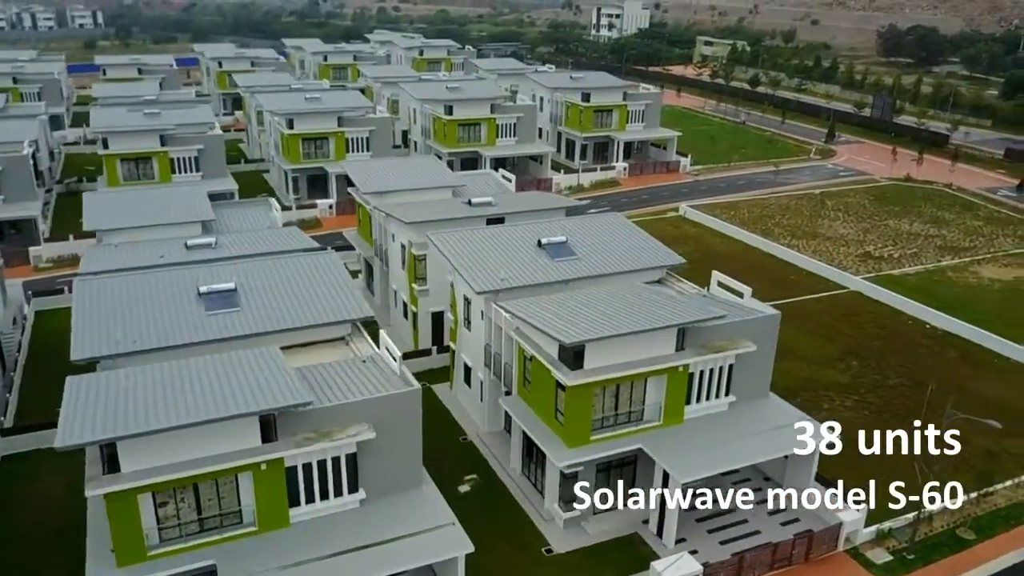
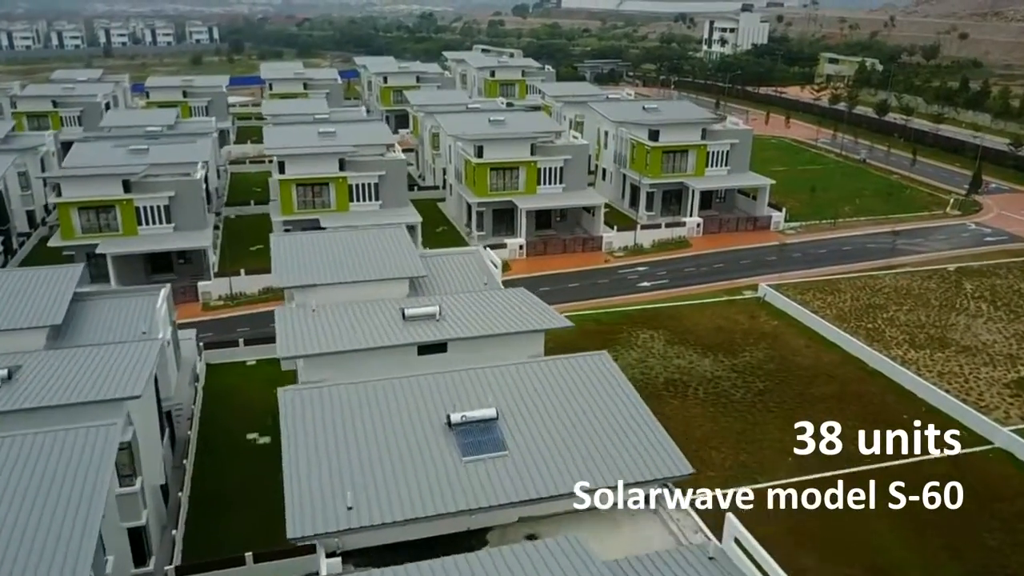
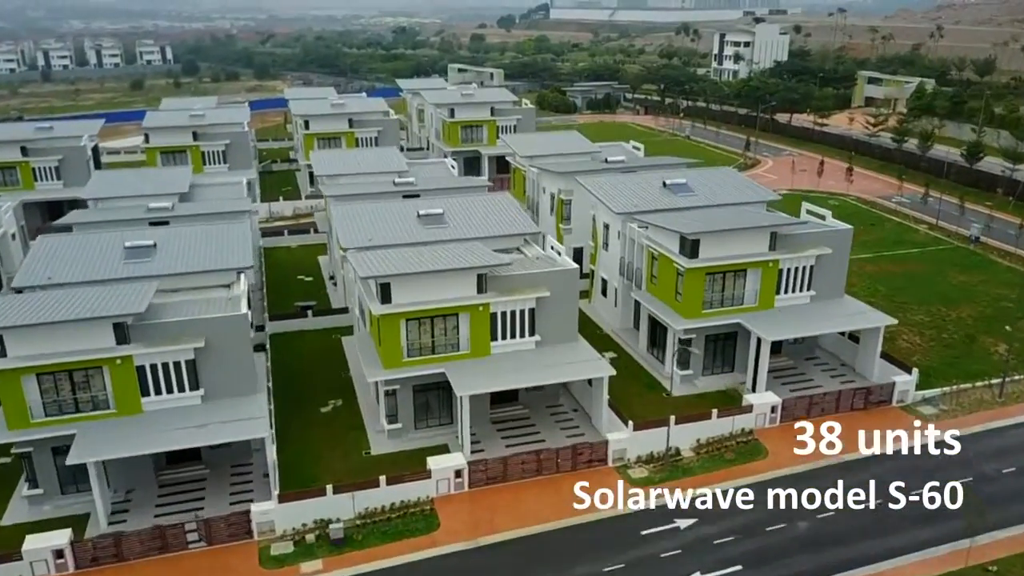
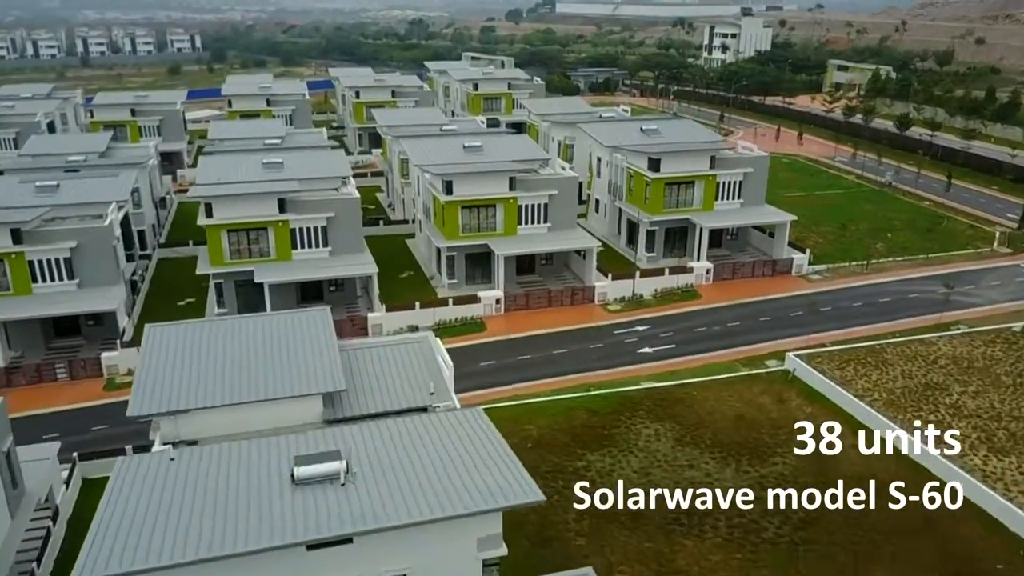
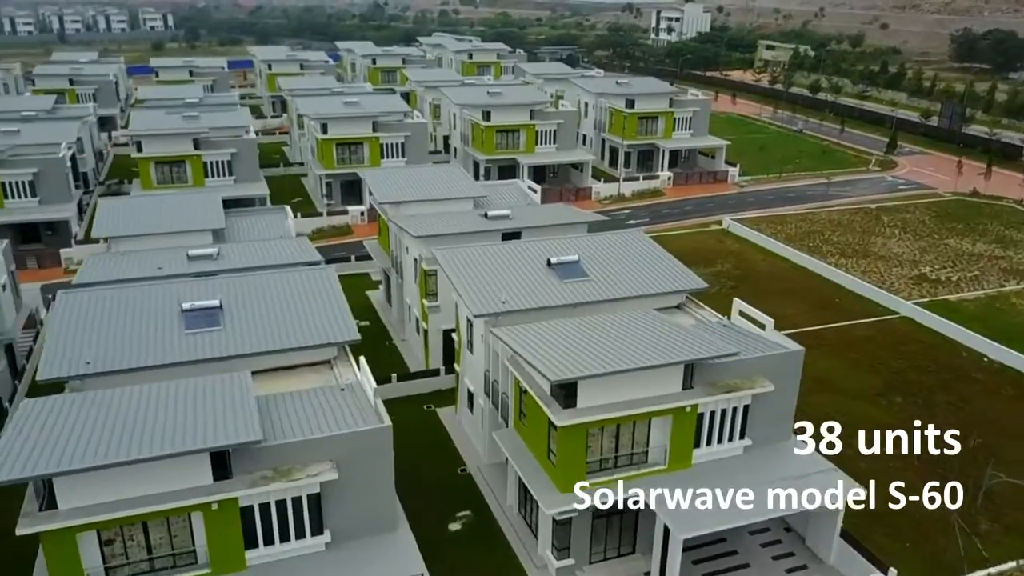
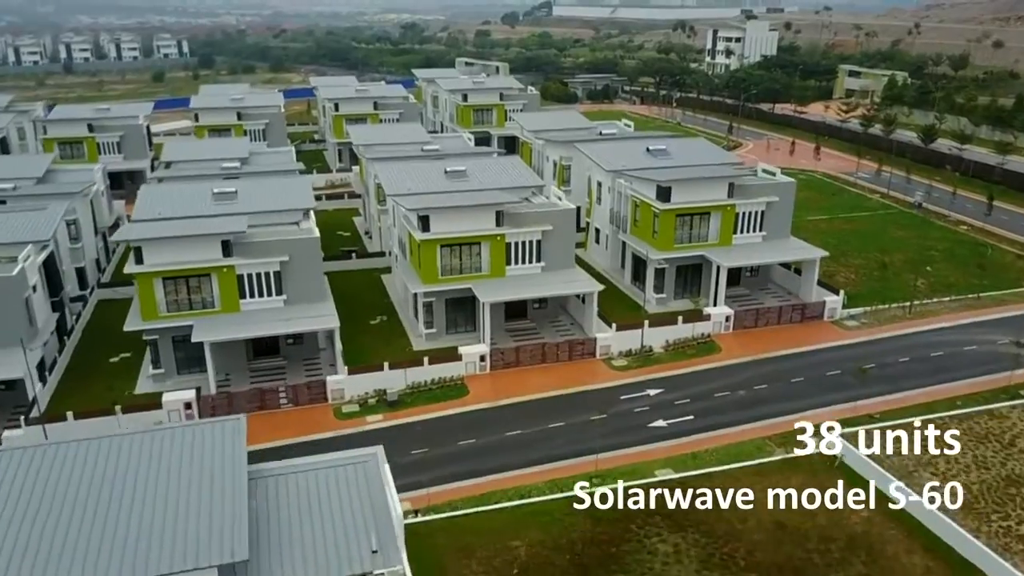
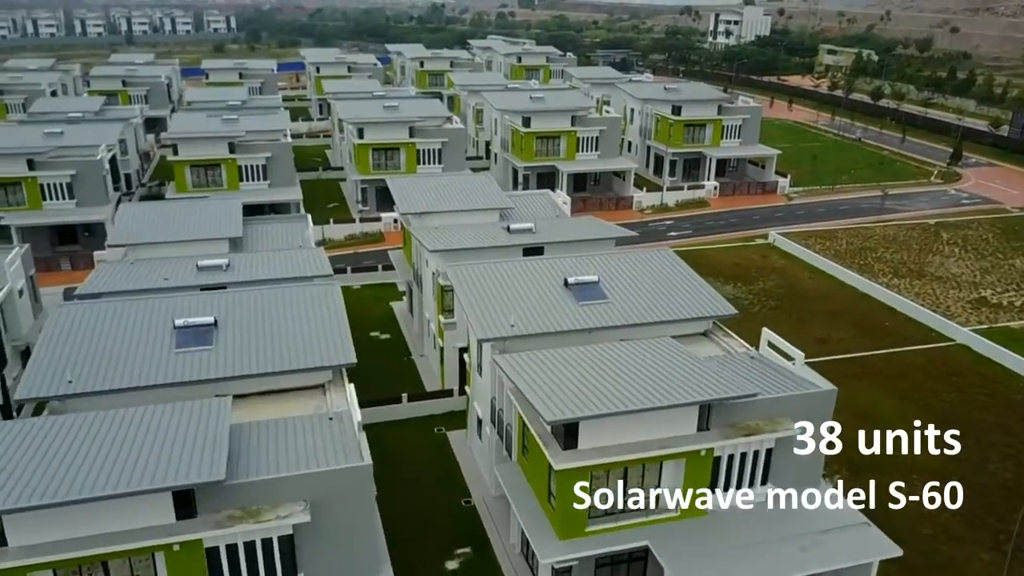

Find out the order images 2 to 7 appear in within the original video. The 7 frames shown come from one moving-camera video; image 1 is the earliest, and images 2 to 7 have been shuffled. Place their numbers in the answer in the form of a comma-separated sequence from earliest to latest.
5, 7, 2, 4, 6, 3
